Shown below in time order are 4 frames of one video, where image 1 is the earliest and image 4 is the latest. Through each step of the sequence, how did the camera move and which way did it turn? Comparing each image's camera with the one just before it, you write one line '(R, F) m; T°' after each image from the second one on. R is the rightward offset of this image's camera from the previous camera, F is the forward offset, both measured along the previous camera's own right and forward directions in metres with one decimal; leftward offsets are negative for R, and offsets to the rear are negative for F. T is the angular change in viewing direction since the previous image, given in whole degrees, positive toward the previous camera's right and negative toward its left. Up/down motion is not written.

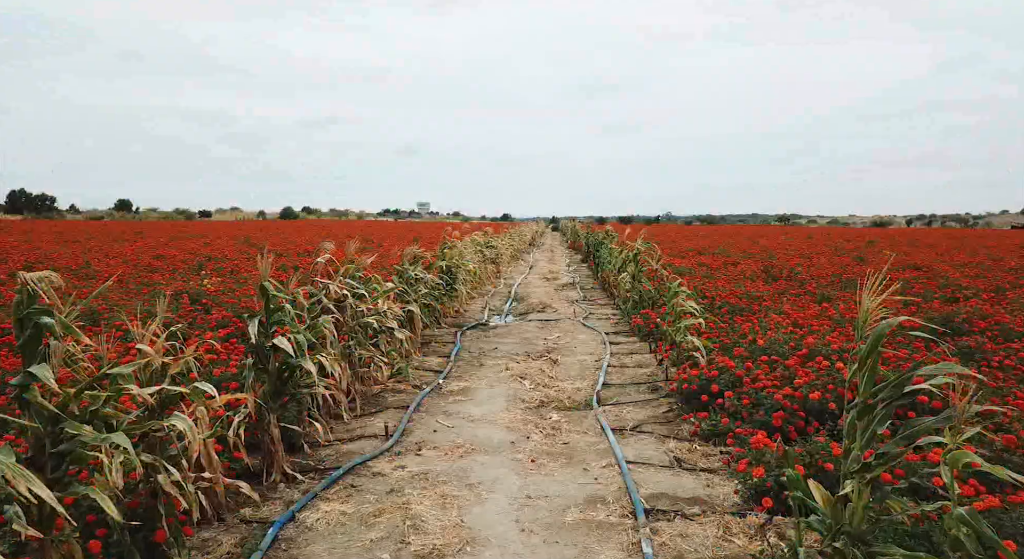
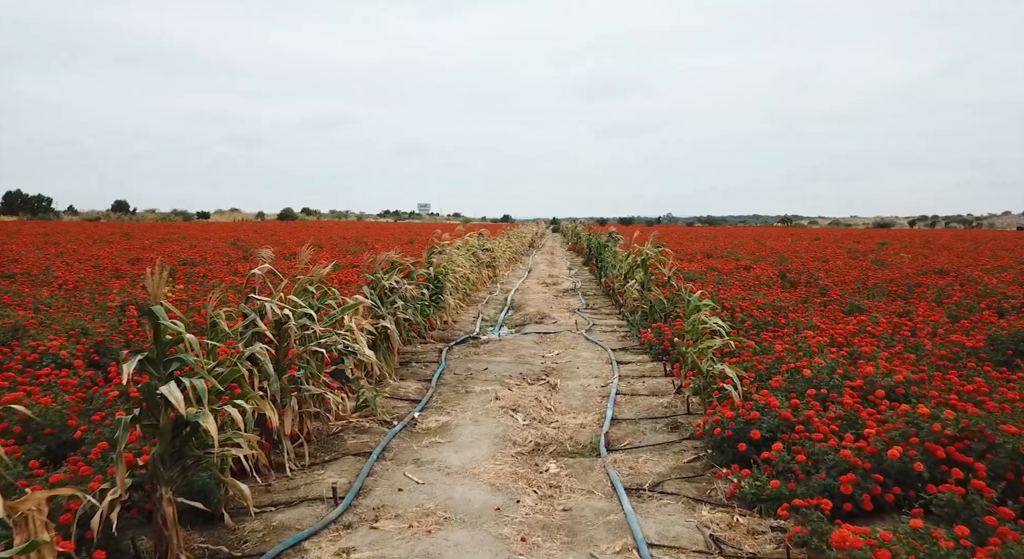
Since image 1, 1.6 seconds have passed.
(+0.1, +0.8) m; 0°
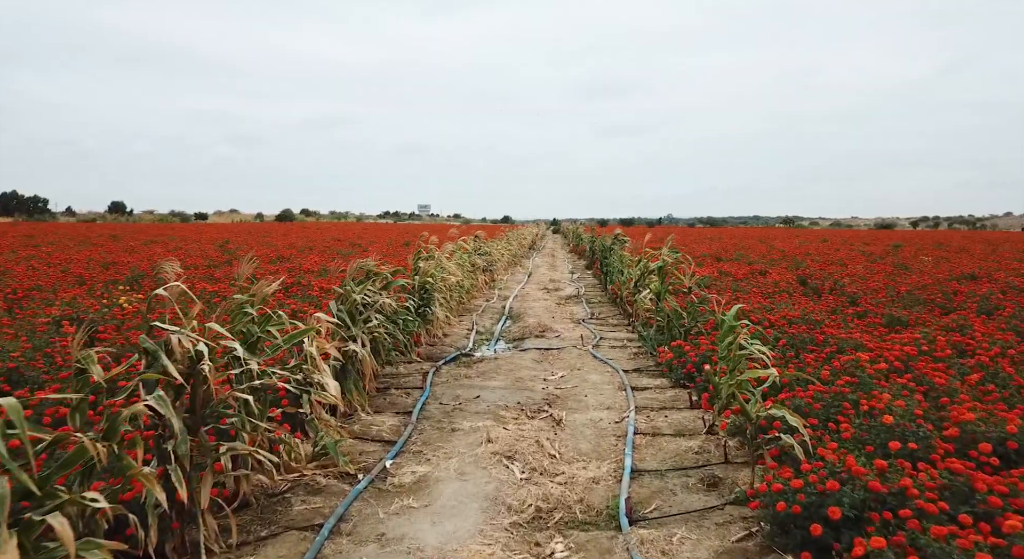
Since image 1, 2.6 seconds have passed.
(0.0, +0.8) m; 0°
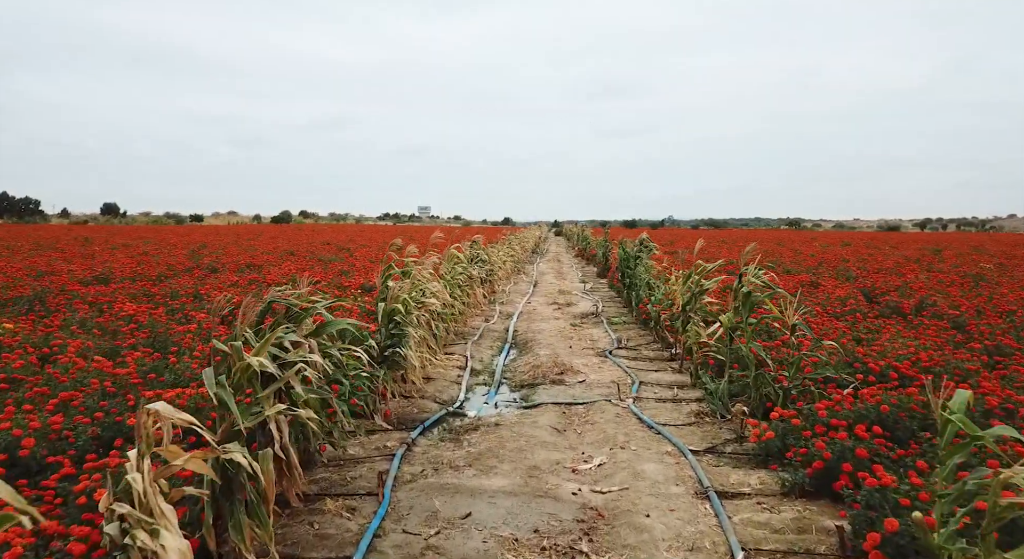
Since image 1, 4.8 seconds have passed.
(-0.1, +1.8) m; 0°
